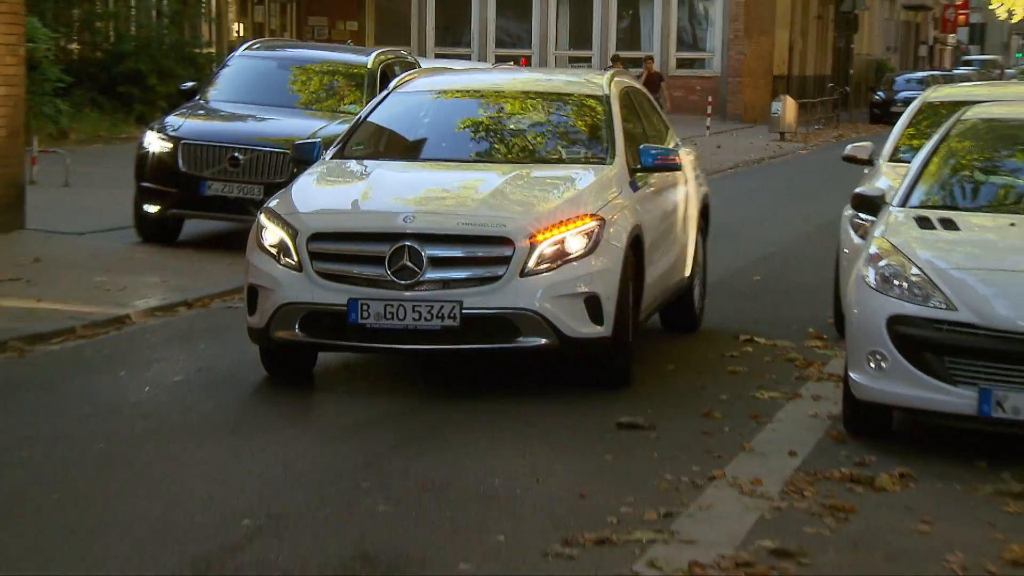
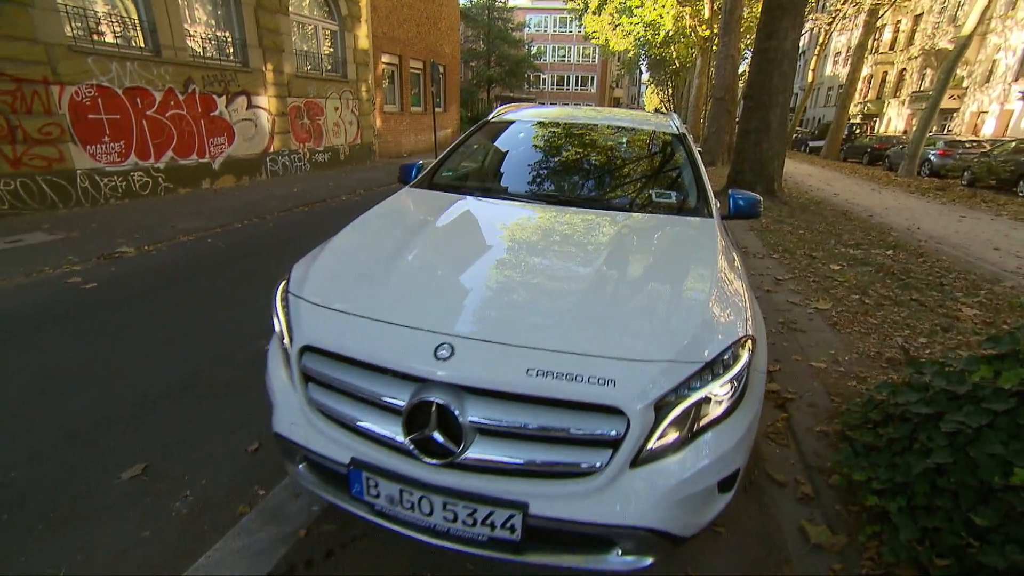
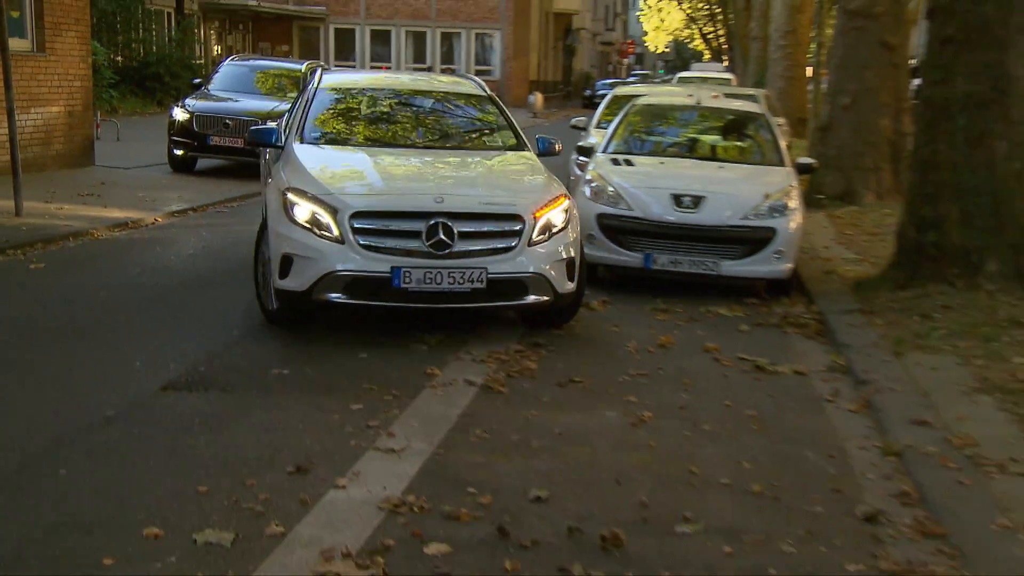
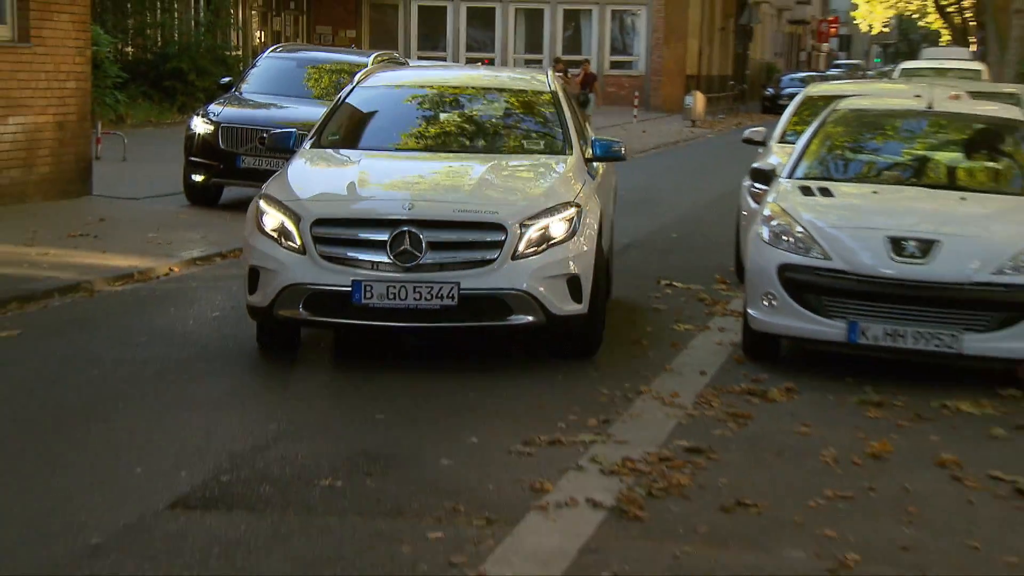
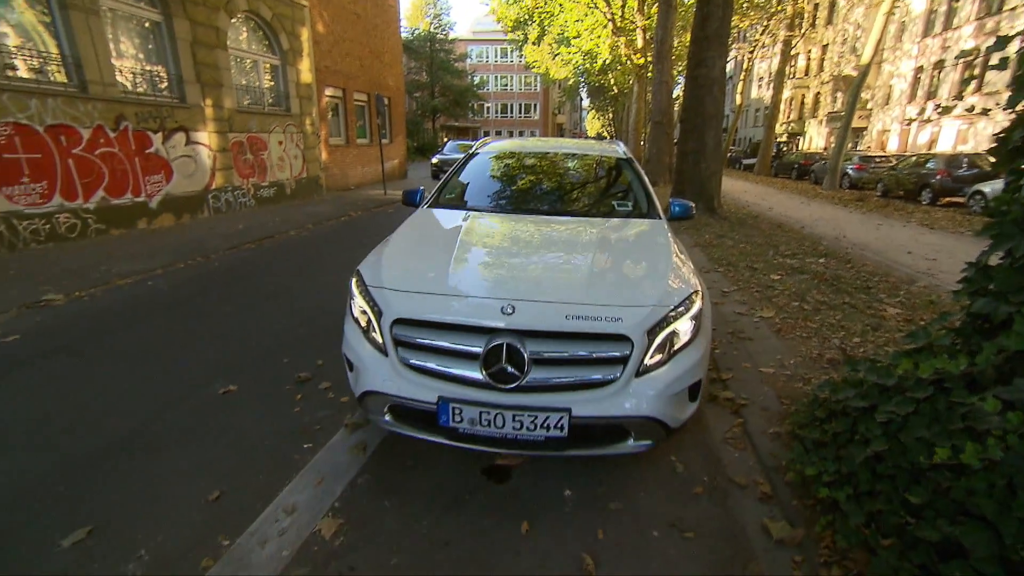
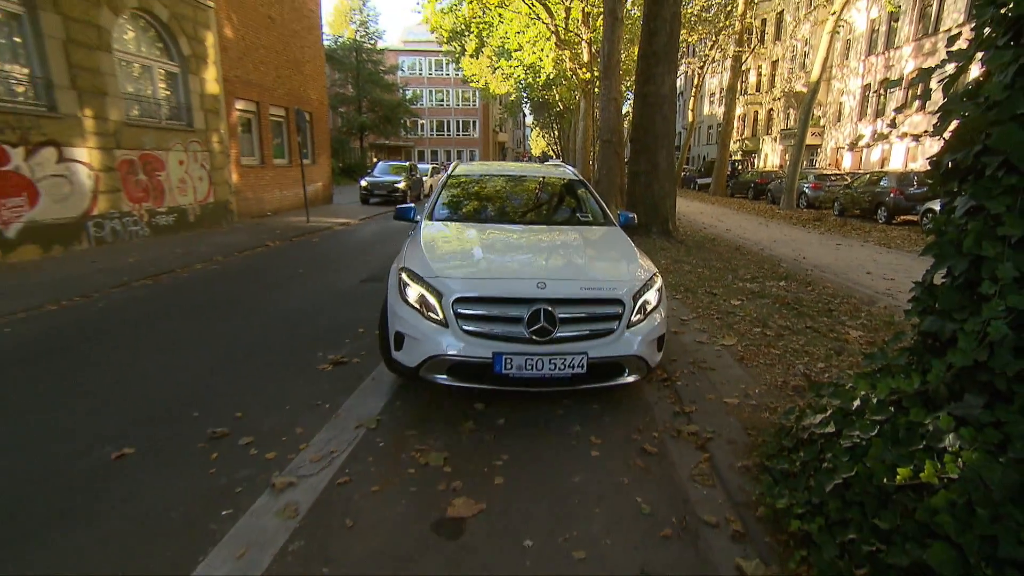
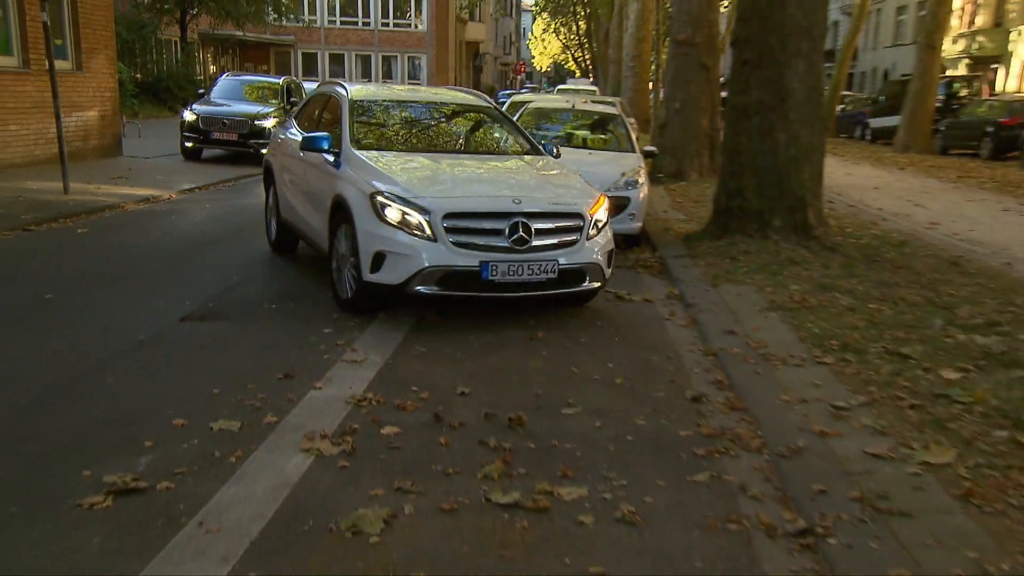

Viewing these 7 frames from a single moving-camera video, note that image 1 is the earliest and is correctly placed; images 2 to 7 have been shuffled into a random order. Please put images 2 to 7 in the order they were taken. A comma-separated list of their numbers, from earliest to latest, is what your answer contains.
4, 3, 7, 6, 5, 2
